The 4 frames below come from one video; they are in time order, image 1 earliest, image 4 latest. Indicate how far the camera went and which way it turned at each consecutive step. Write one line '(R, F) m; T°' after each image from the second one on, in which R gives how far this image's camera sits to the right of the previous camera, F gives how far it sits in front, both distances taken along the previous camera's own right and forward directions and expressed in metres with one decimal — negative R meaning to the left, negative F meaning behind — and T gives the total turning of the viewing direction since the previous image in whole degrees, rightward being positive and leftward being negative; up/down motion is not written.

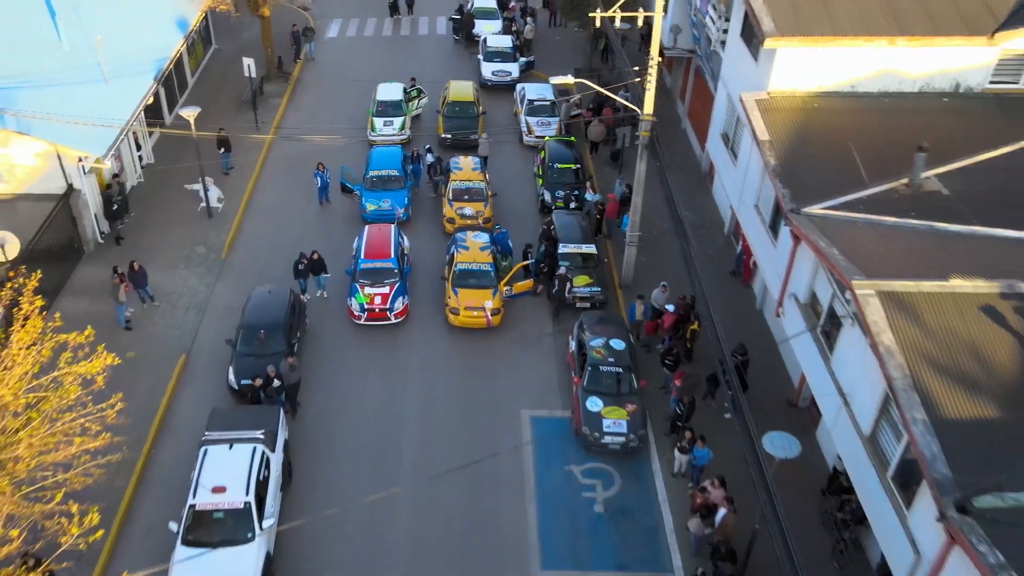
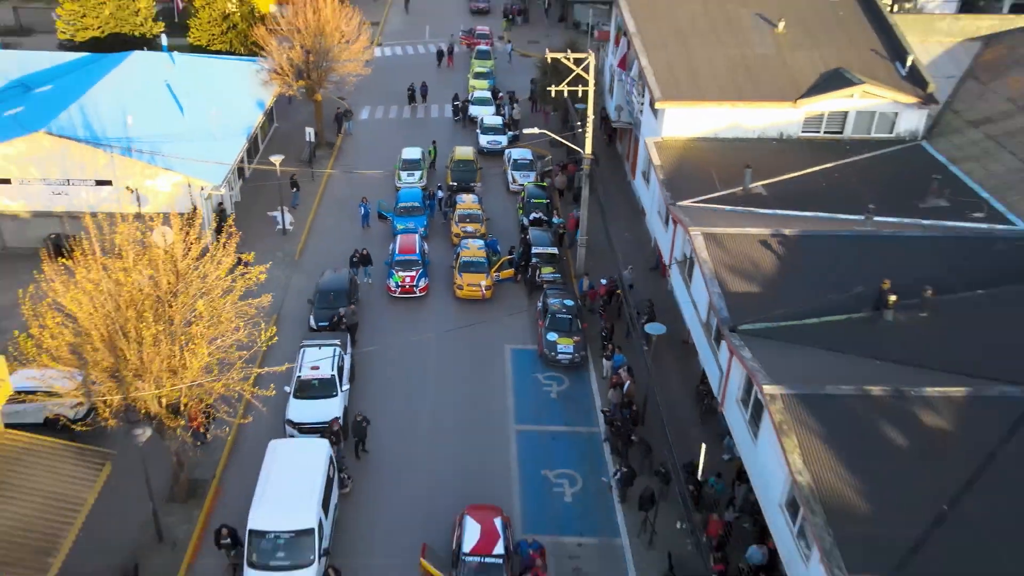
(+0.2, -4.9) m; 0°
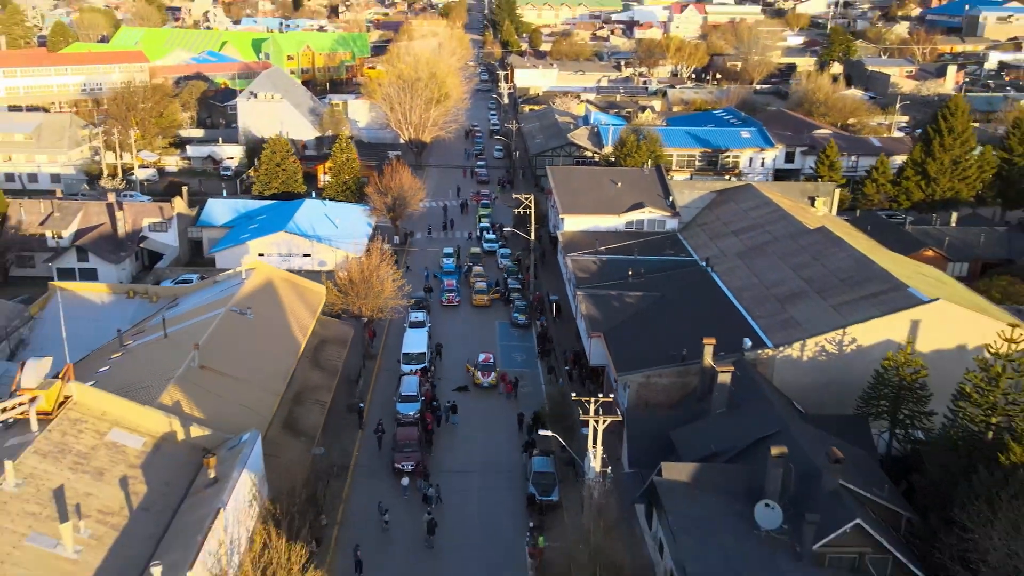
(+0.5, -17.8) m; 0°
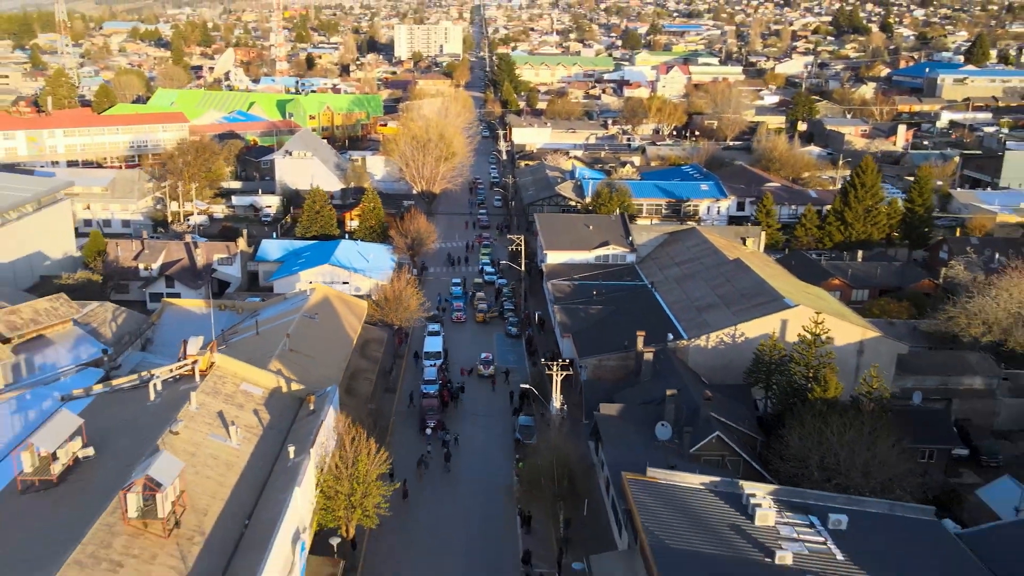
(+0.3, -9.4) m; 0°
